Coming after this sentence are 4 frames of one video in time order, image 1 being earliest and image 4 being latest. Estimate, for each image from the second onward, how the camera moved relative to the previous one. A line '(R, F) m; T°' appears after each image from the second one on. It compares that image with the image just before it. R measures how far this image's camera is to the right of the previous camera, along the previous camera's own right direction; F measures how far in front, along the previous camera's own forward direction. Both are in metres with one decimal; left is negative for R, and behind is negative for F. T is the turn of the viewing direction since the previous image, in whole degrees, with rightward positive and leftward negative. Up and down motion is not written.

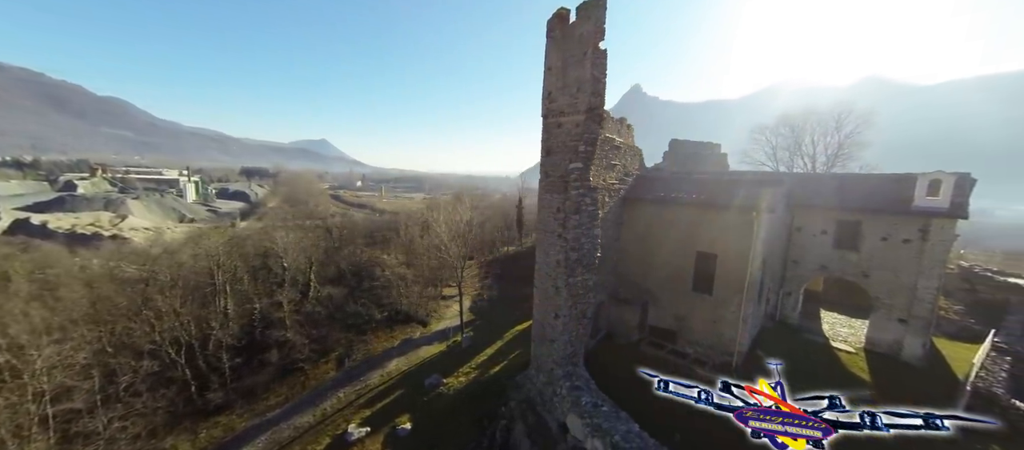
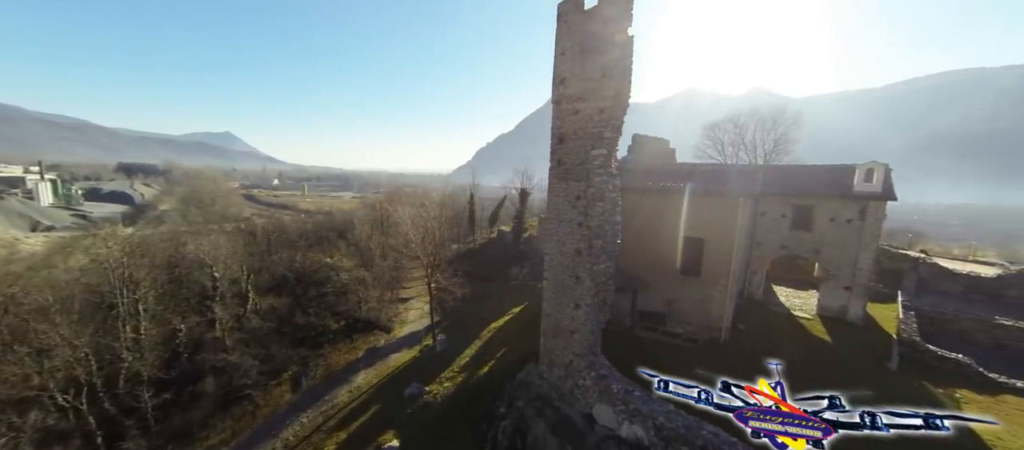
(-2.3, +0.7) m; +11°
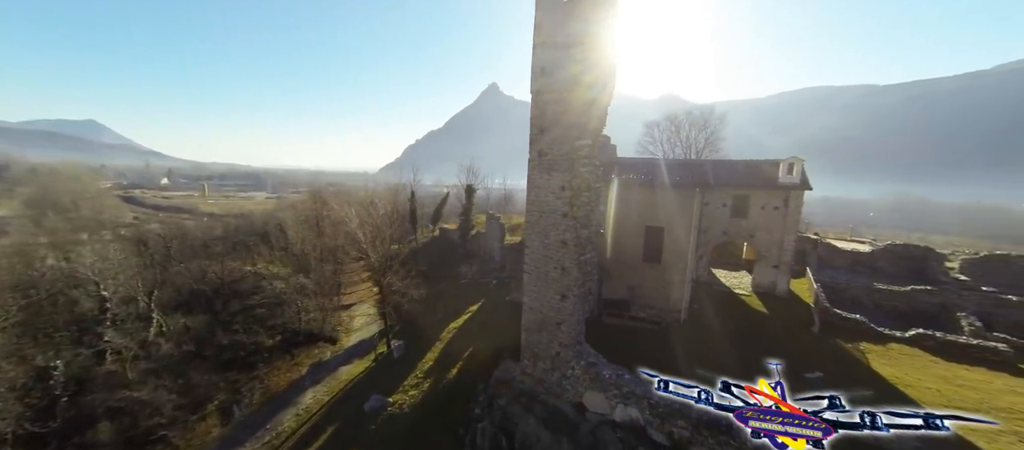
(-1.3, +0.5) m; +11°
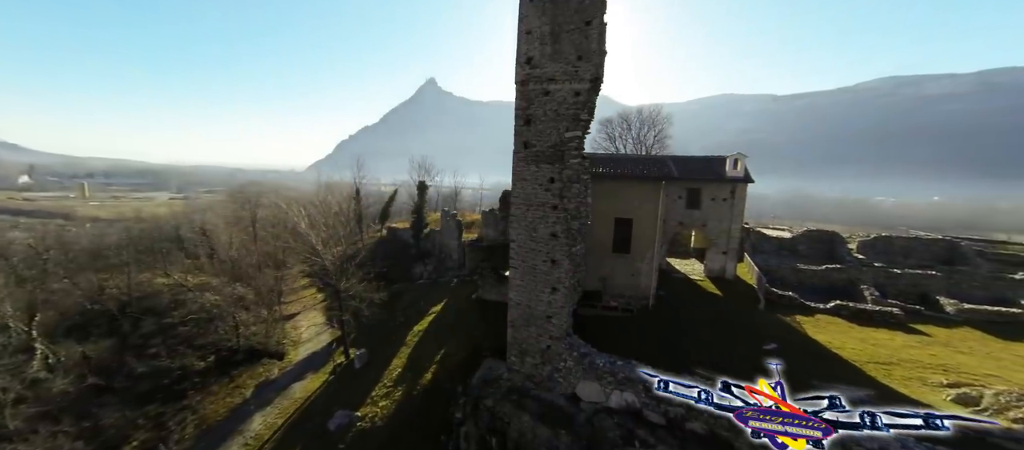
(-1.2, +0.4) m; +10°
